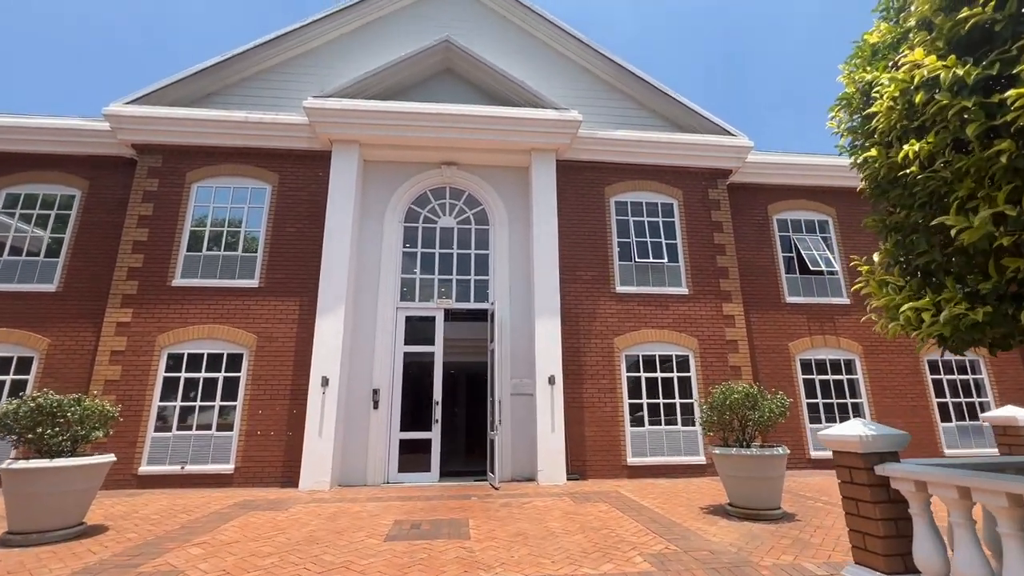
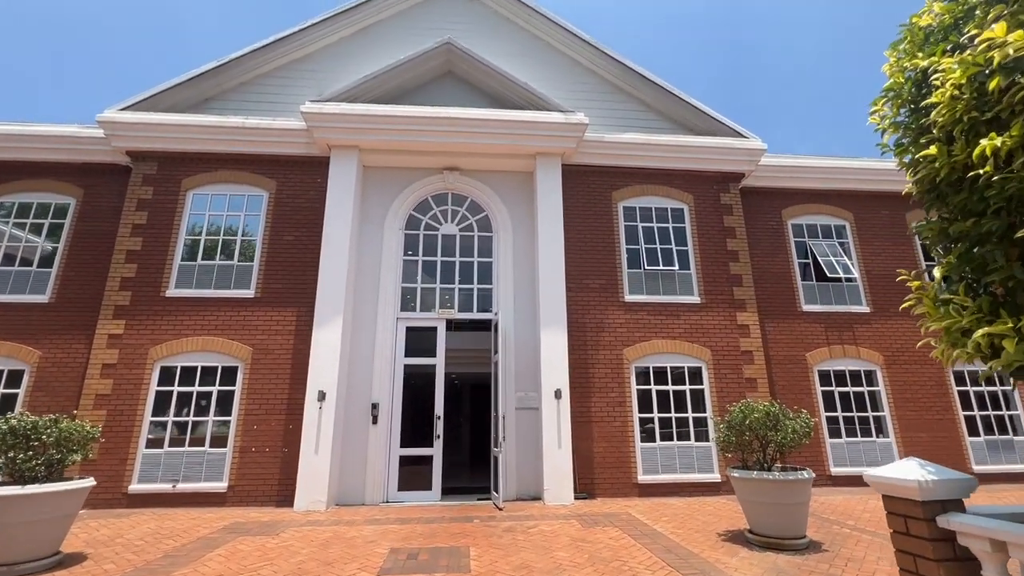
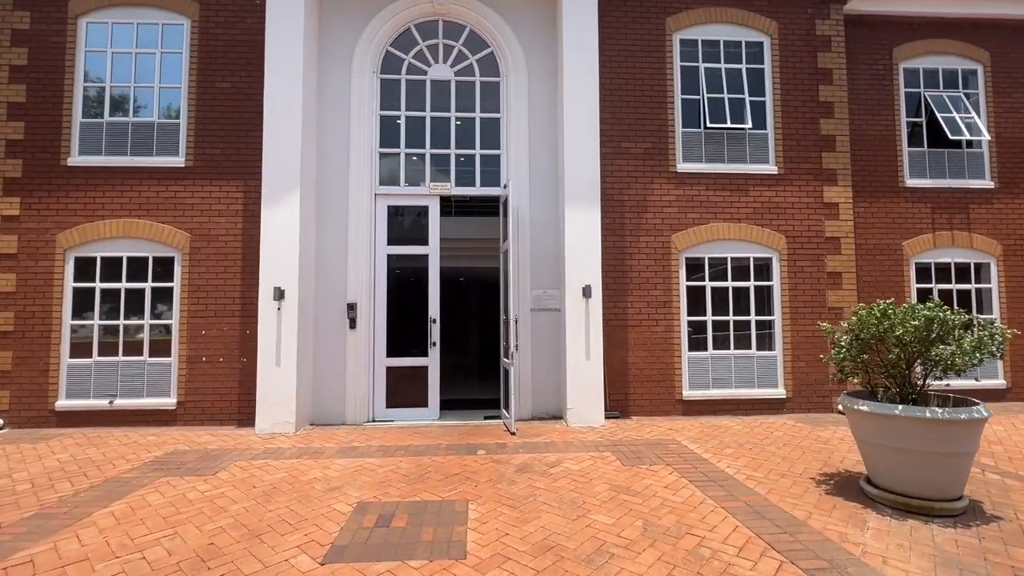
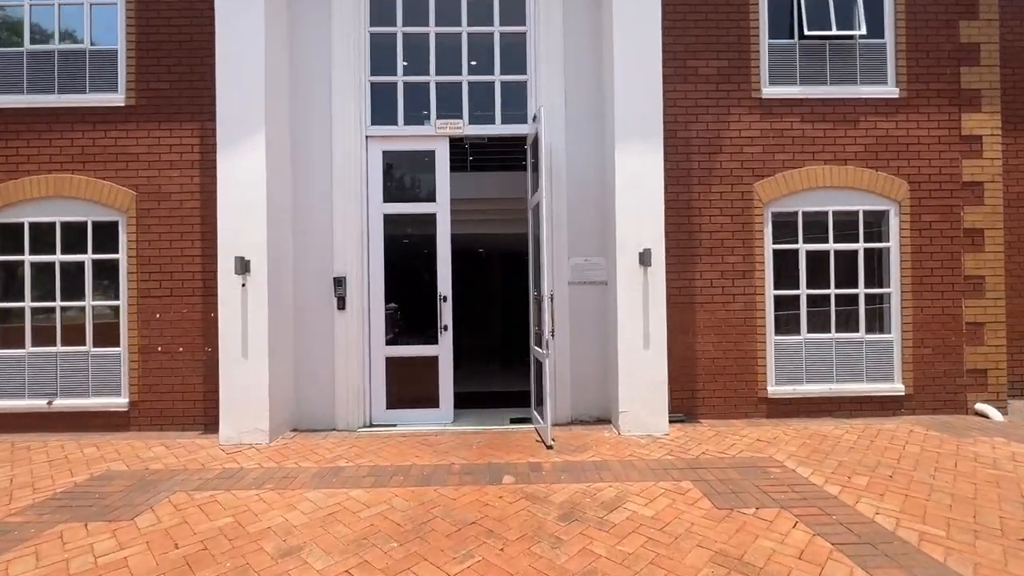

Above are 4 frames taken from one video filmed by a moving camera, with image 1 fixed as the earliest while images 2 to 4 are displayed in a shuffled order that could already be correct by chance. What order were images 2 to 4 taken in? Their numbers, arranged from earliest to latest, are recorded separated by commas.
2, 3, 4
